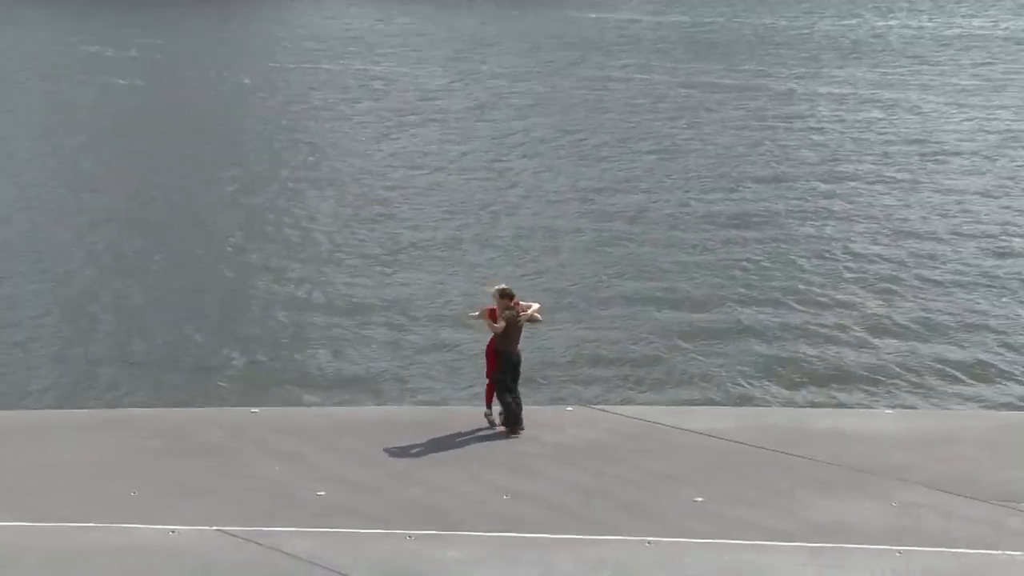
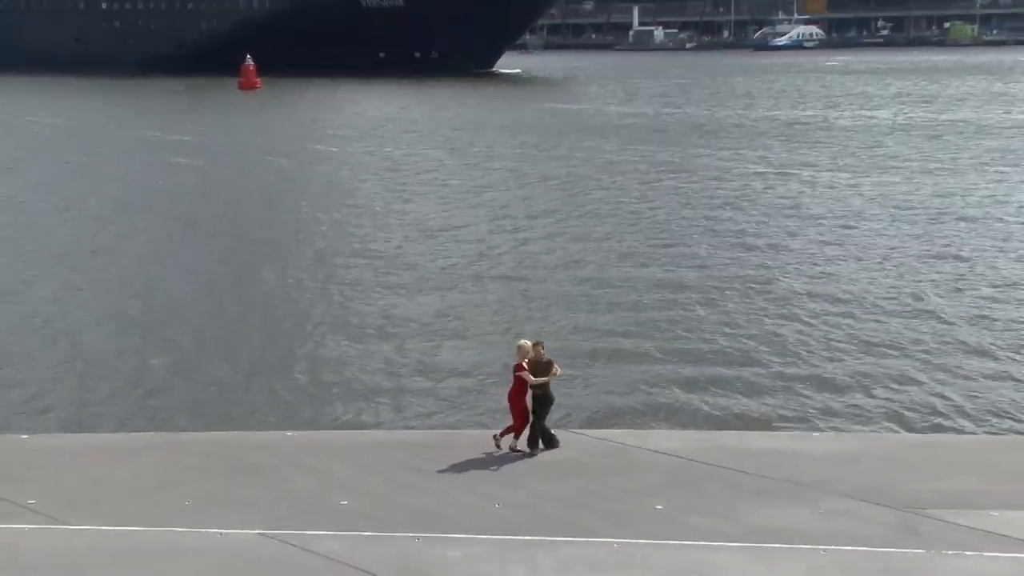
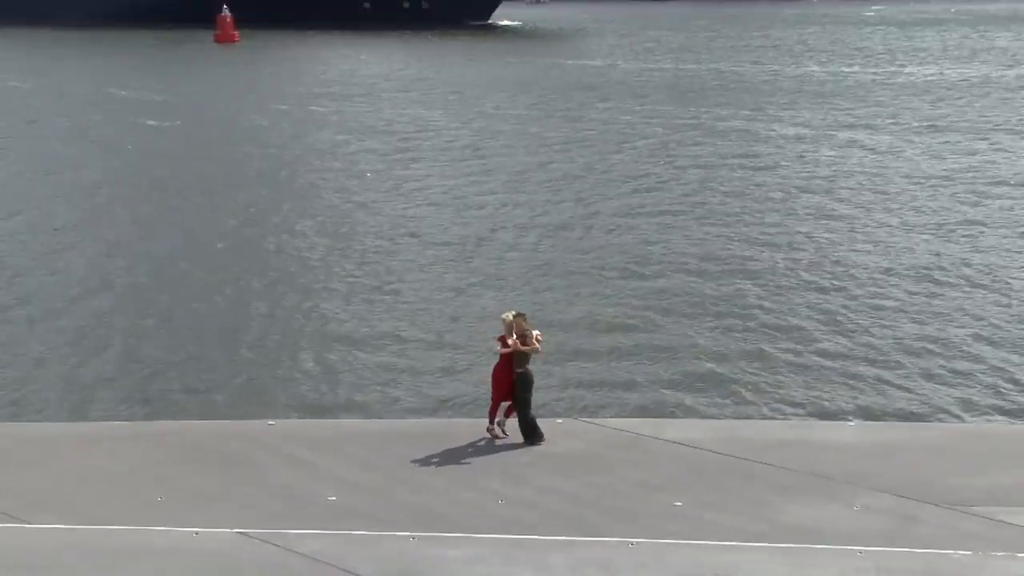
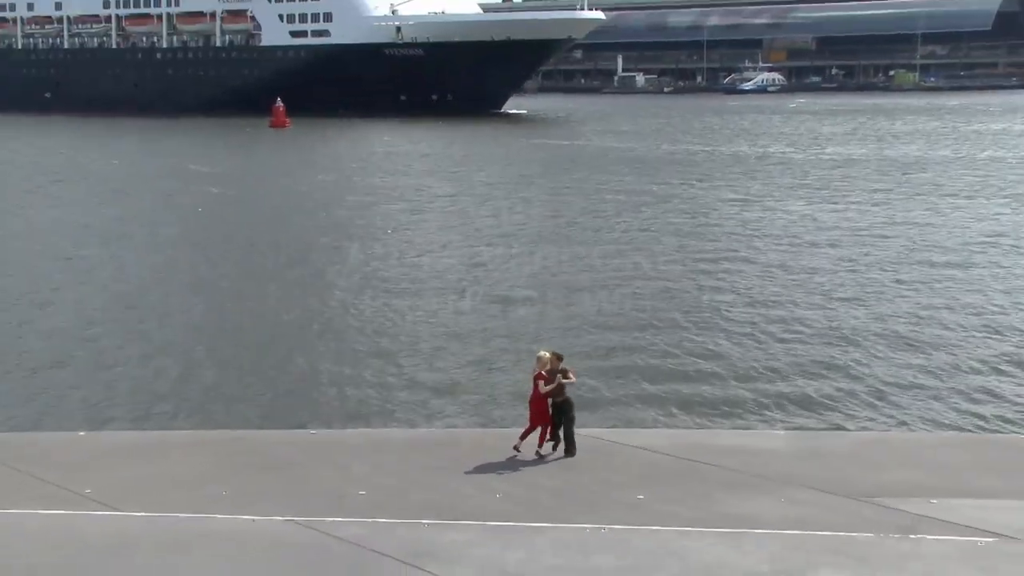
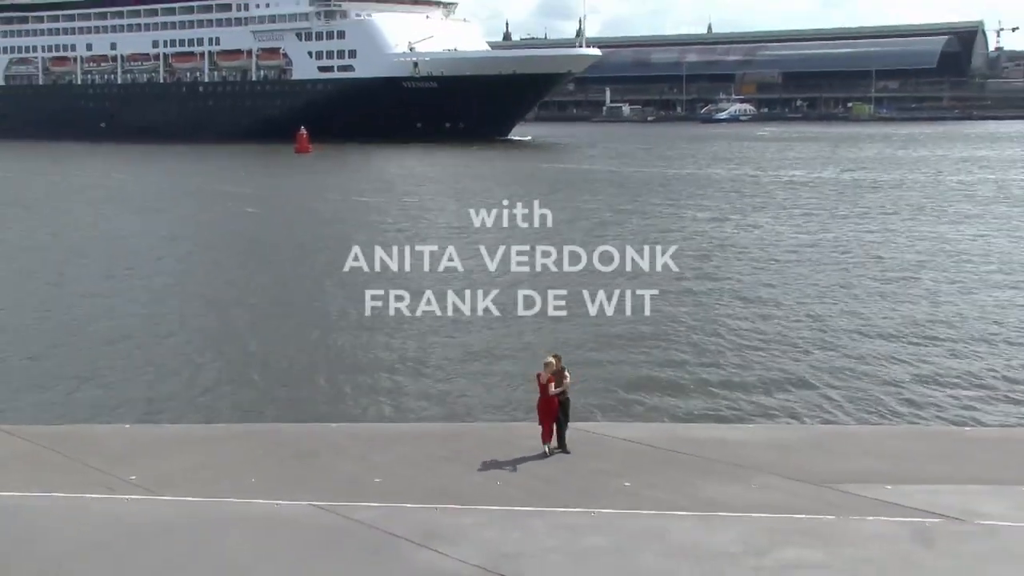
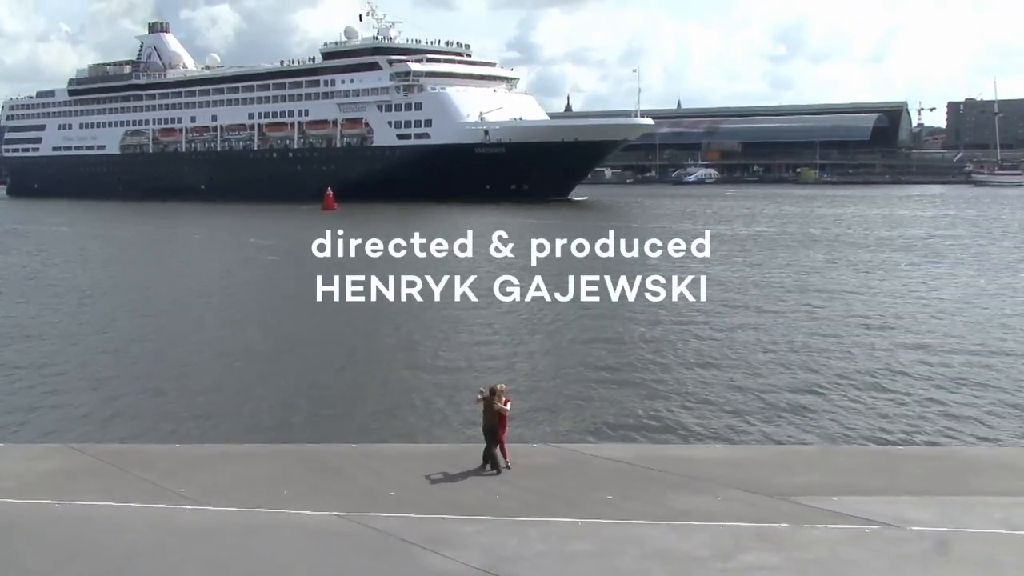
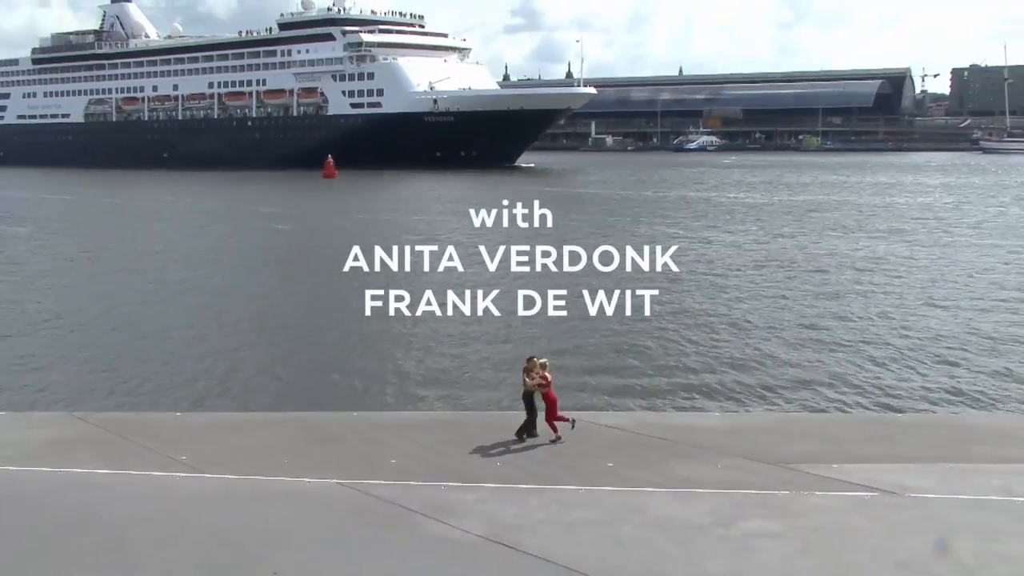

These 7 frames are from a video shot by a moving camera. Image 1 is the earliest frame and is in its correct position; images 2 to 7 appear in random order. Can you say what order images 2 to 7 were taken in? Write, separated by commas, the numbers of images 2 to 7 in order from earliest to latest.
3, 2, 4, 5, 7, 6
